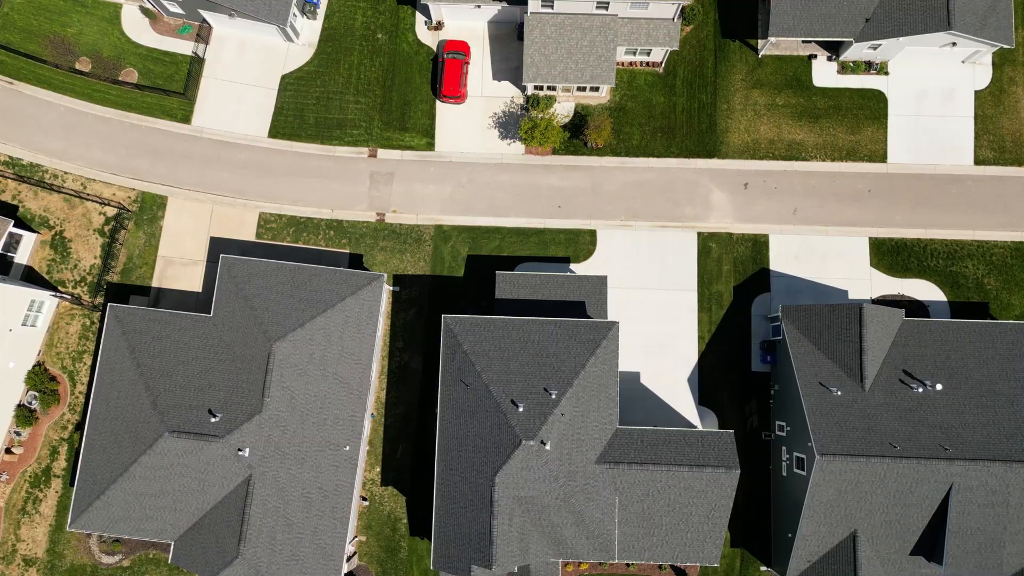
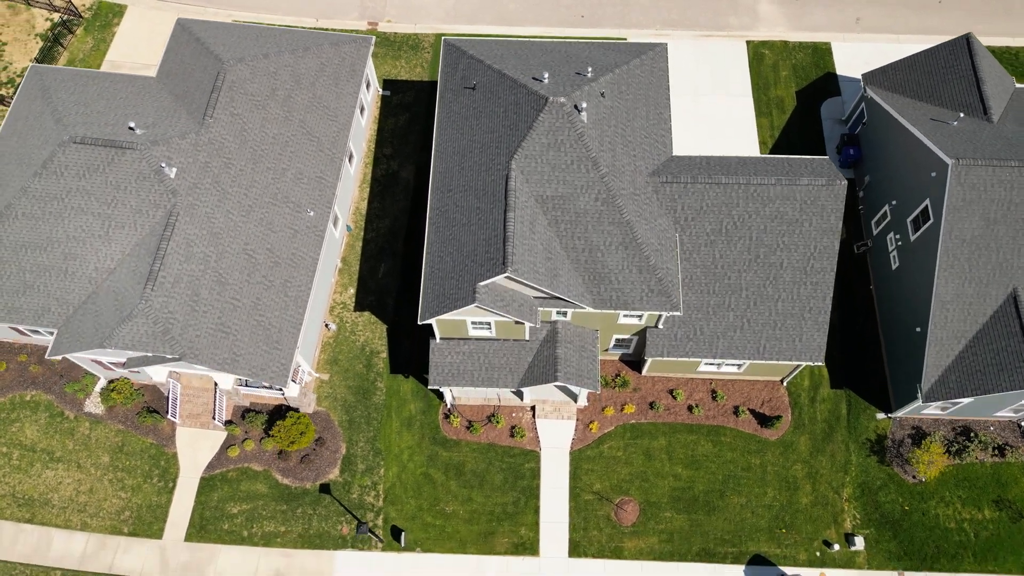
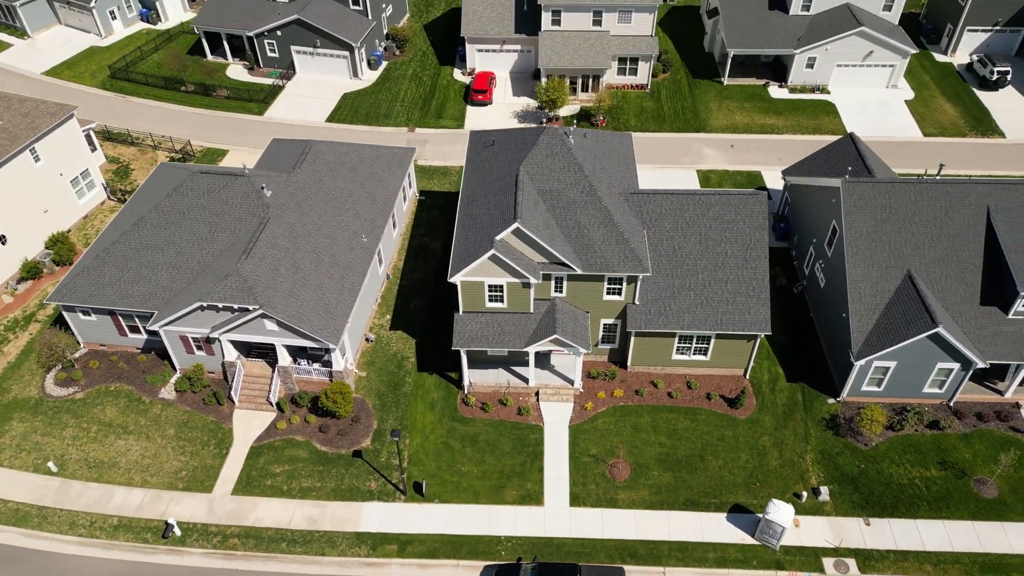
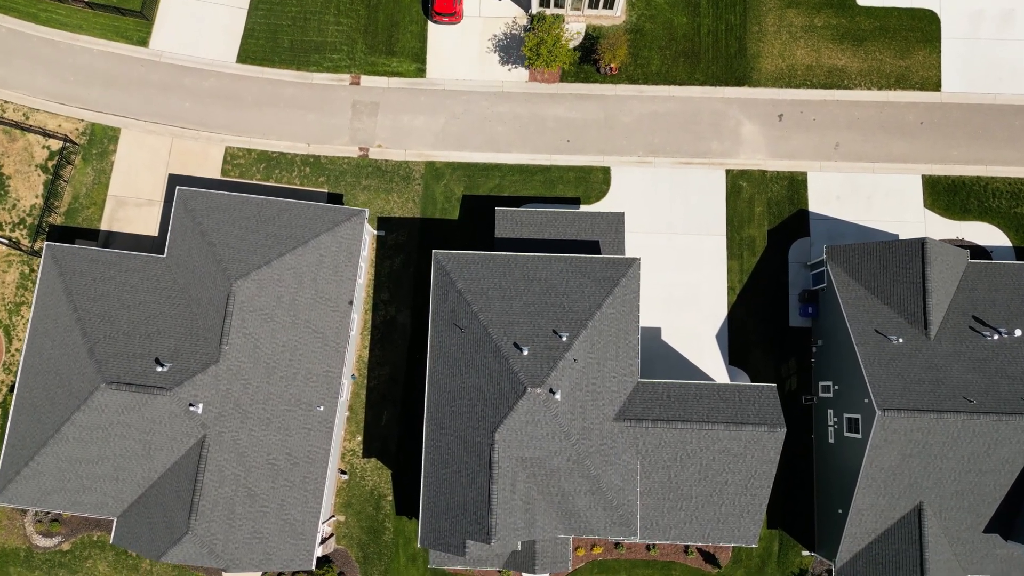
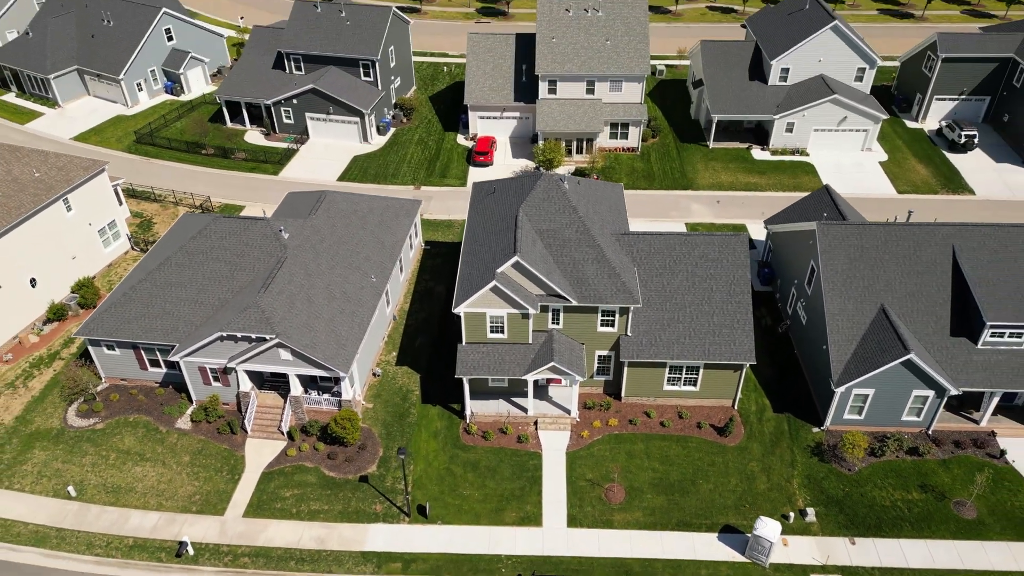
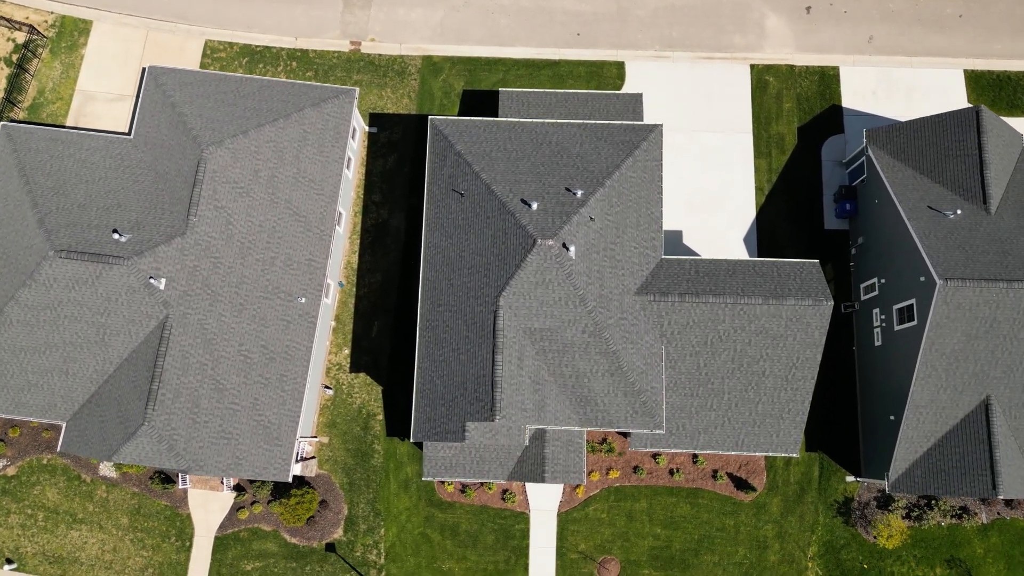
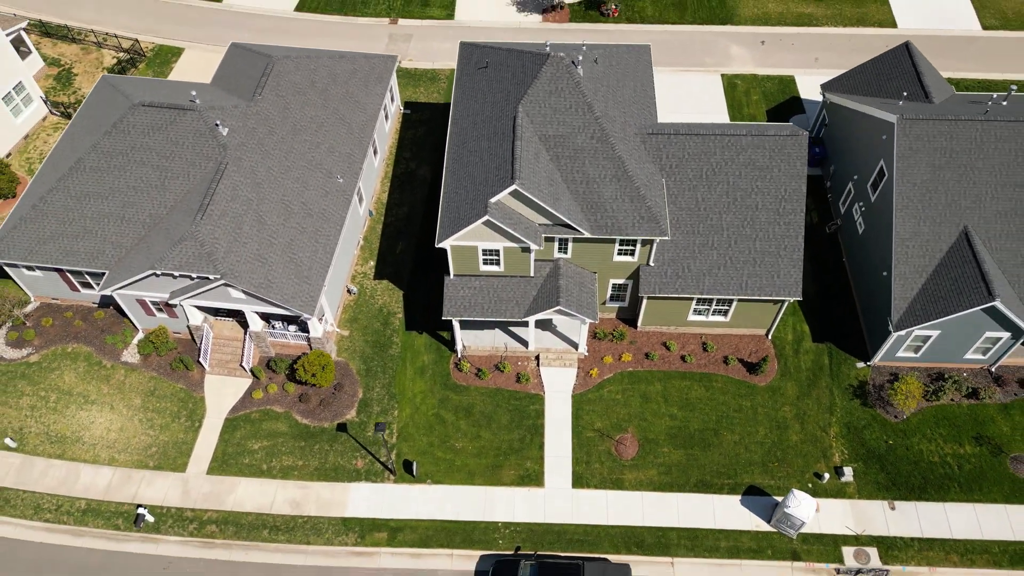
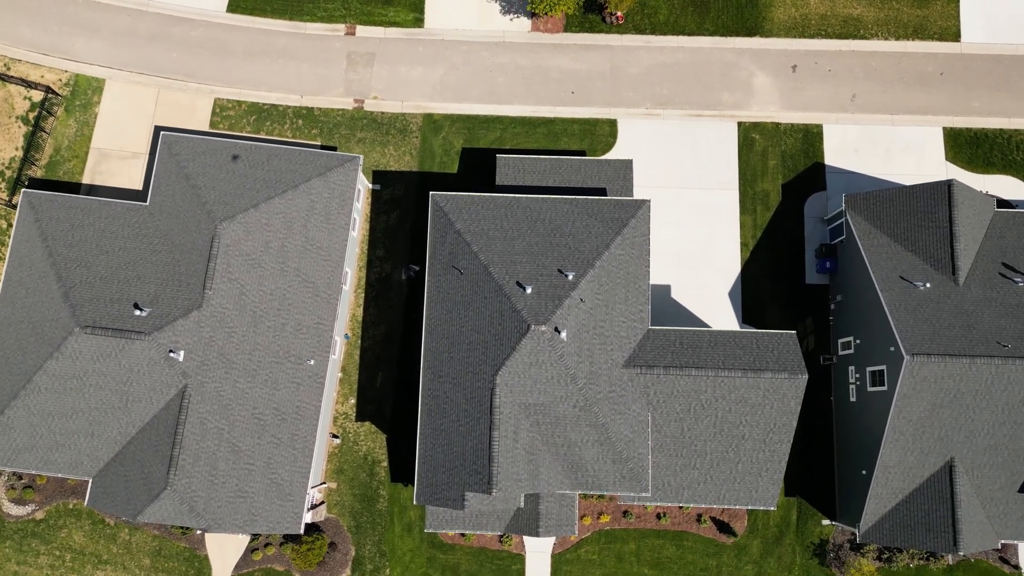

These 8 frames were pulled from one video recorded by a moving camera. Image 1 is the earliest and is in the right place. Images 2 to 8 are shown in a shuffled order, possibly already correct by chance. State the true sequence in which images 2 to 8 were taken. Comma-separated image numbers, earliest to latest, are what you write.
4, 8, 6, 2, 7, 3, 5
